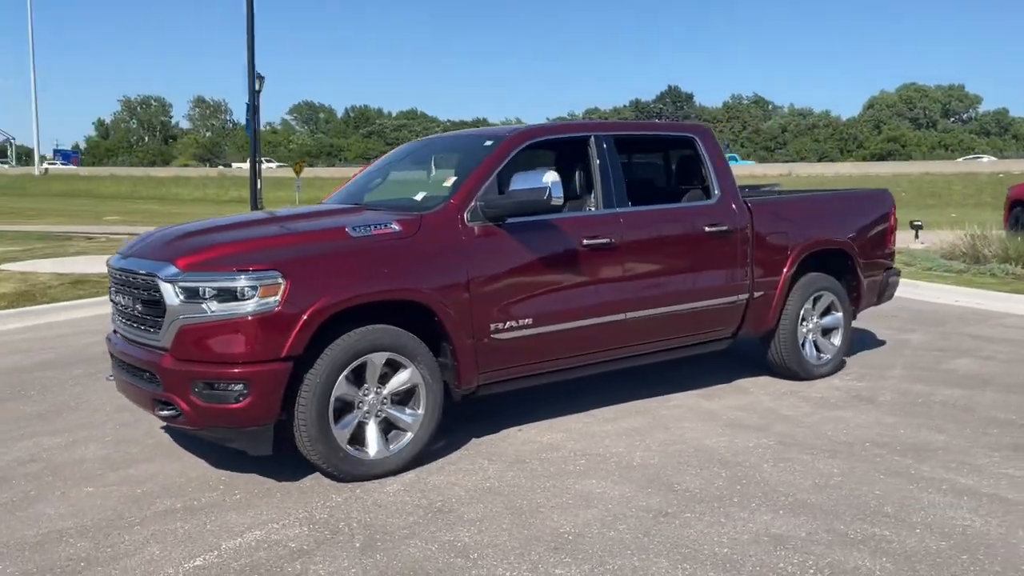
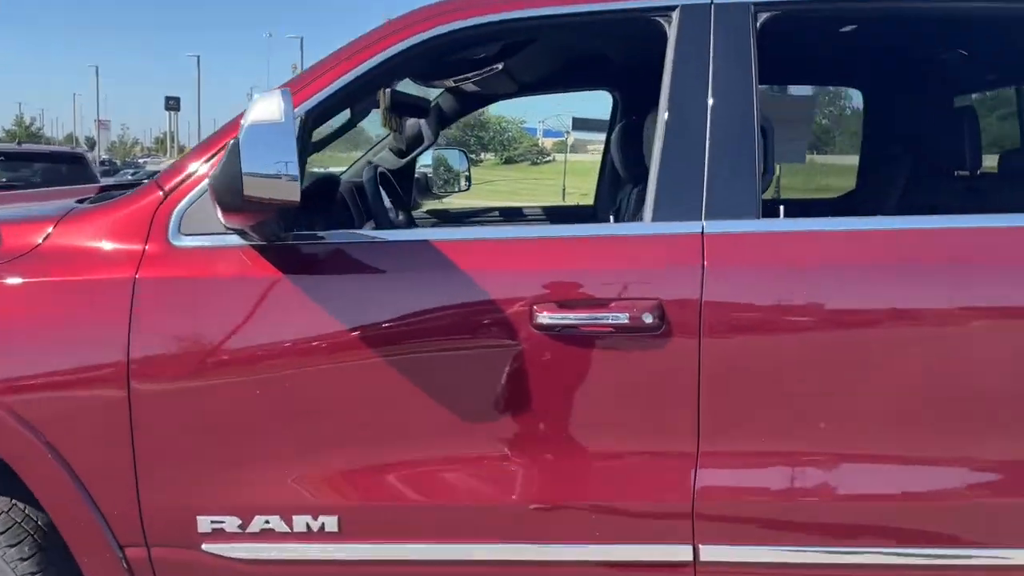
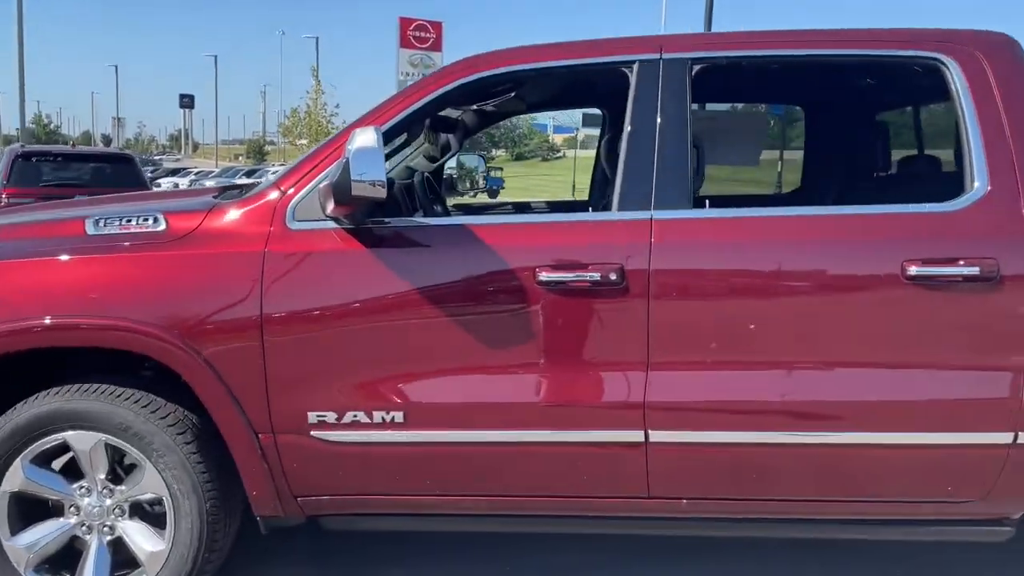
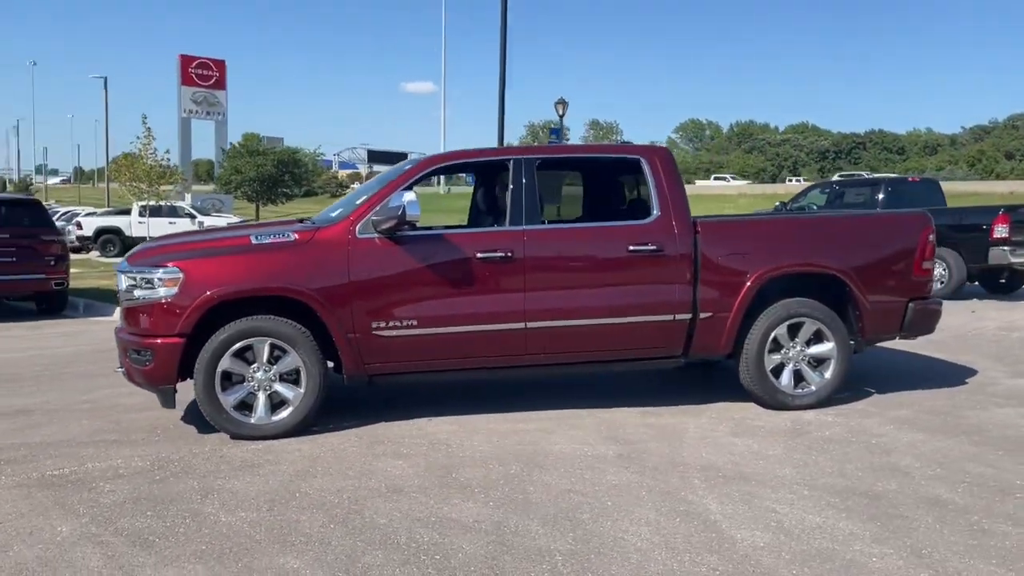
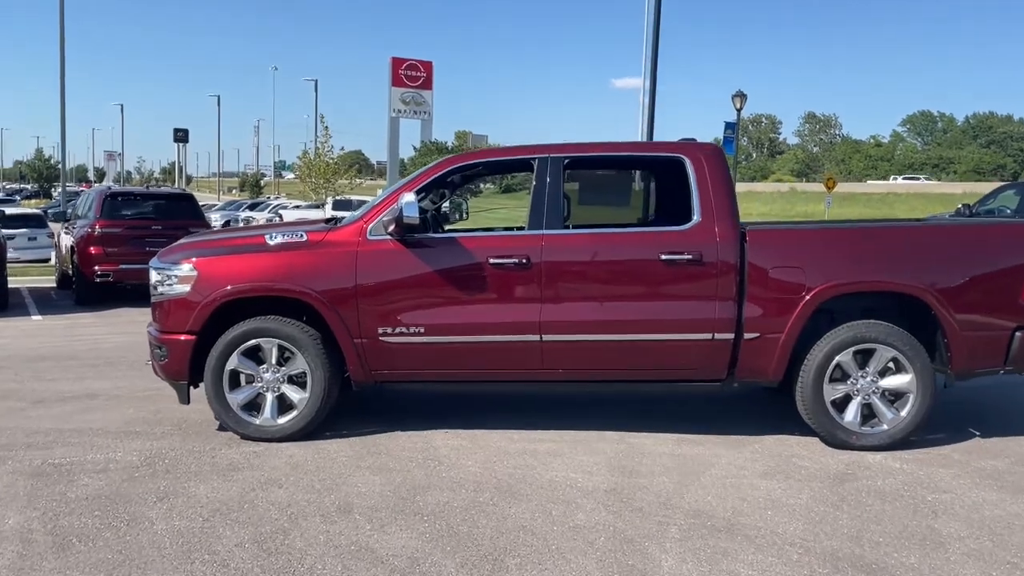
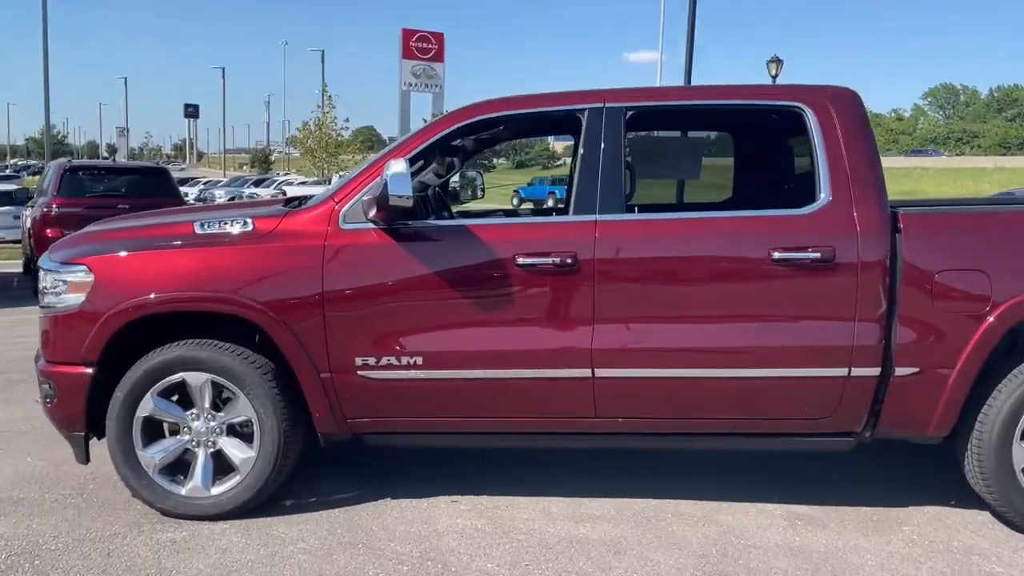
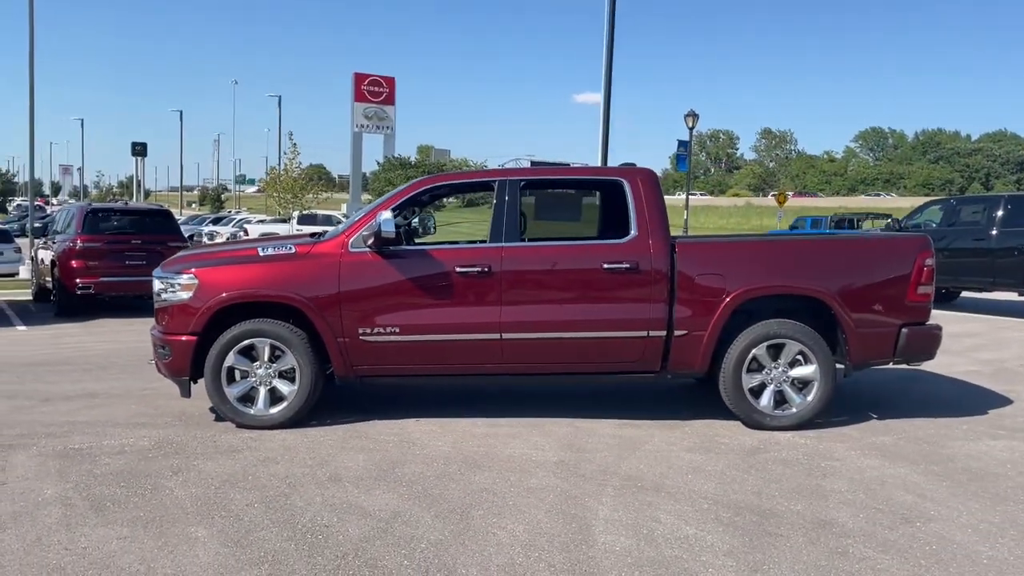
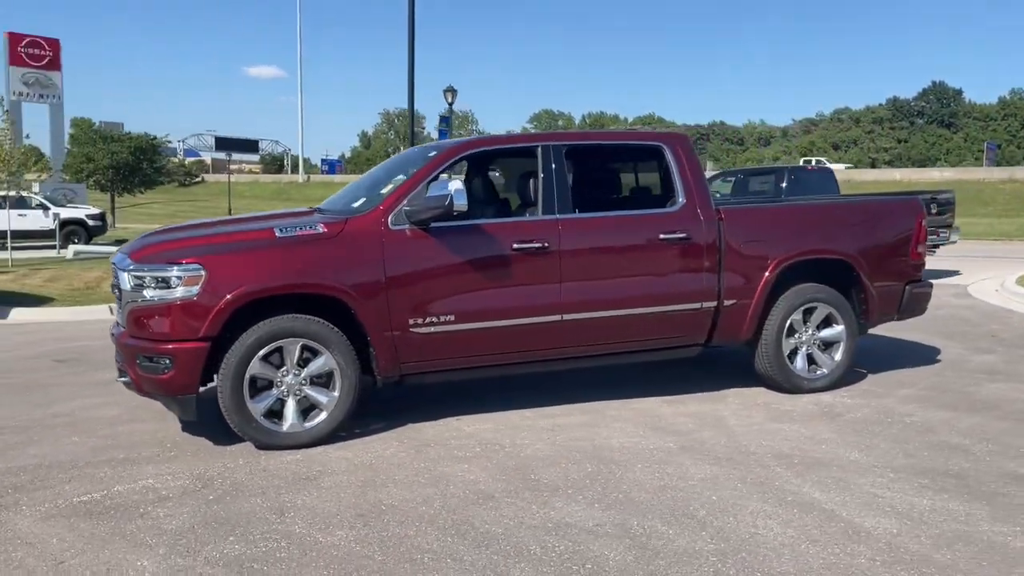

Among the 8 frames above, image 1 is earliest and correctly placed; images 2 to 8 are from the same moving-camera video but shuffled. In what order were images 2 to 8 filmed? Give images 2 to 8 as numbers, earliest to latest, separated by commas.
8, 4, 7, 5, 6, 3, 2
